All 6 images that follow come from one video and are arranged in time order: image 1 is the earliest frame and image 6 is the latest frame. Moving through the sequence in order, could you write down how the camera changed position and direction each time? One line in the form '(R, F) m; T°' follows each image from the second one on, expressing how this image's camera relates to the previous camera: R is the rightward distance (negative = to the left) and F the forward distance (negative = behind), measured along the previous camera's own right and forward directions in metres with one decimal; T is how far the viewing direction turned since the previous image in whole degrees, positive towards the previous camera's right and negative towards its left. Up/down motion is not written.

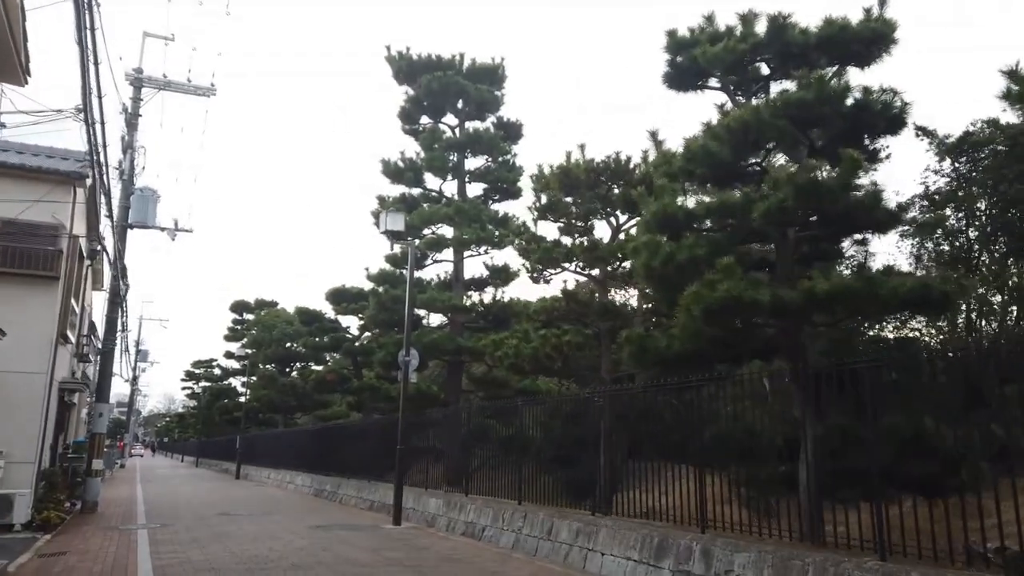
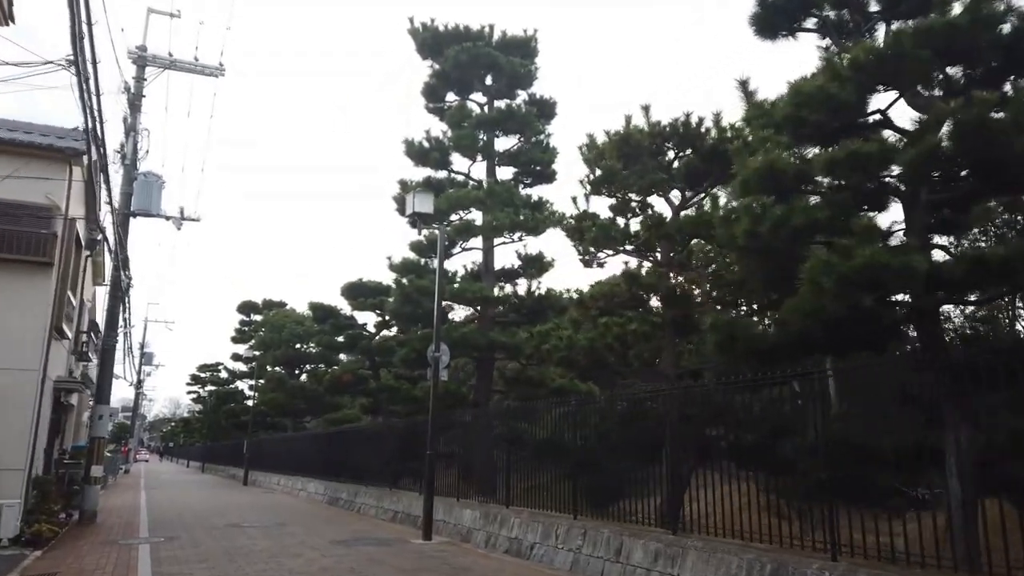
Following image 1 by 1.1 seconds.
(-0.8, +1.8) m; 0°
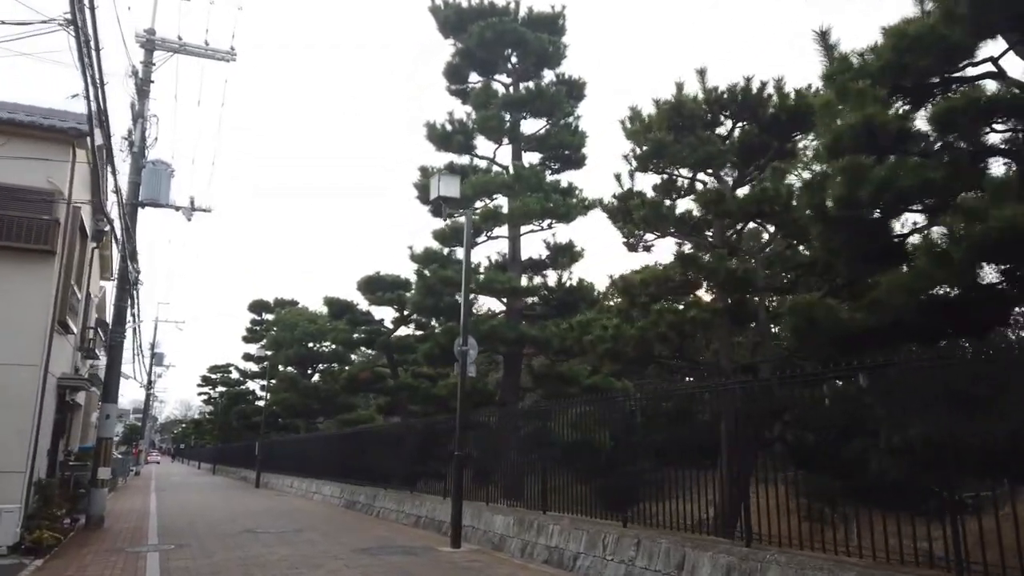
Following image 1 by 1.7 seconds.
(-0.5, +1.1) m; -1°
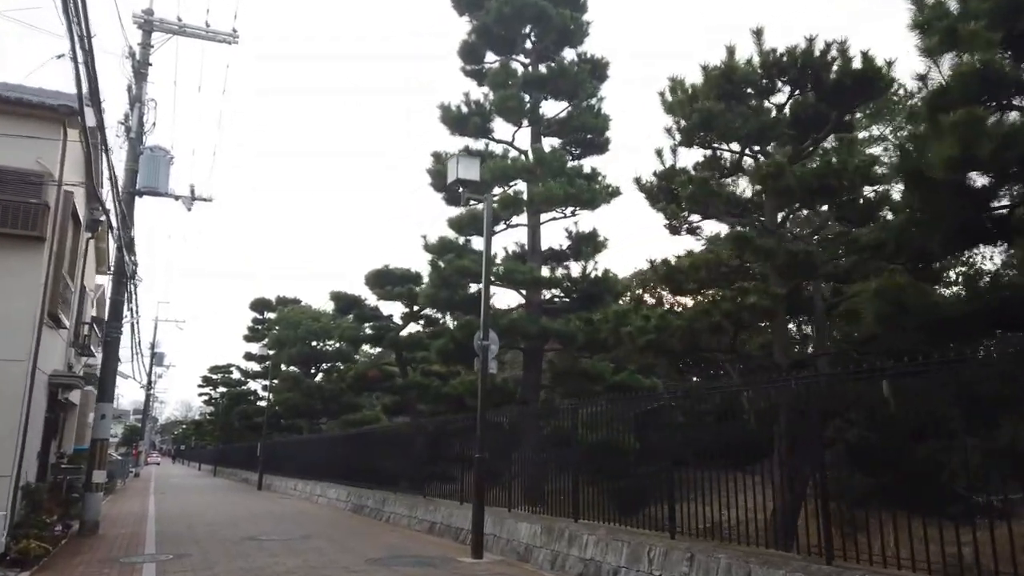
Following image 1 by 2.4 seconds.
(-0.5, +1.1) m; 0°
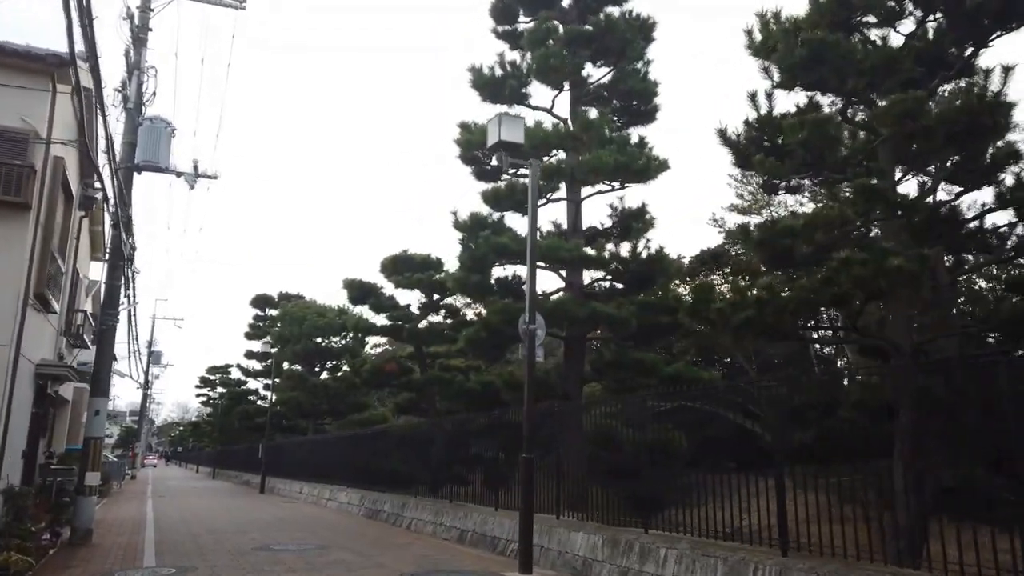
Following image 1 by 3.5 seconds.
(-0.9, +1.7) m; 0°
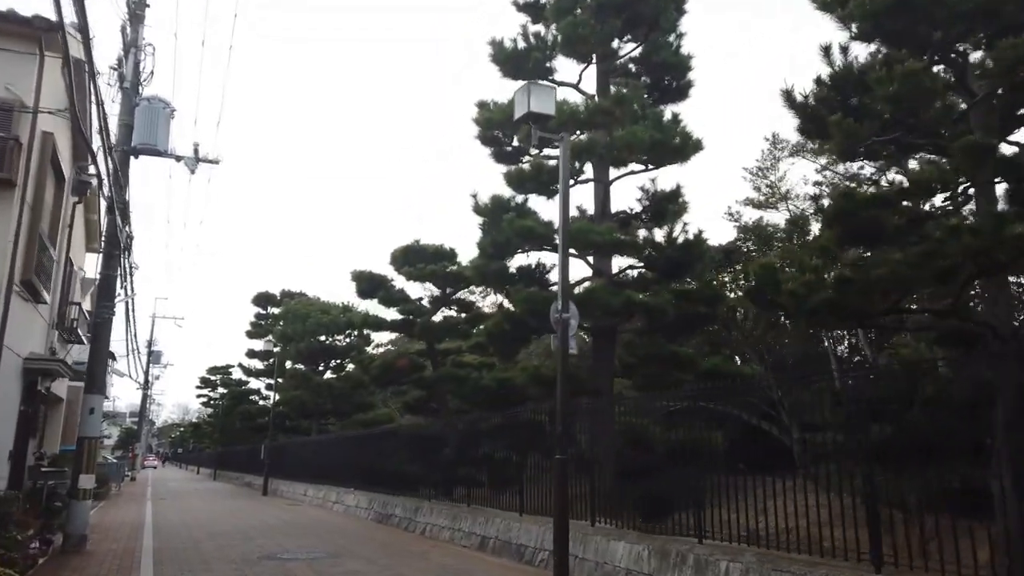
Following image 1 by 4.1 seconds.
(-0.5, +1.1) m; 0°
